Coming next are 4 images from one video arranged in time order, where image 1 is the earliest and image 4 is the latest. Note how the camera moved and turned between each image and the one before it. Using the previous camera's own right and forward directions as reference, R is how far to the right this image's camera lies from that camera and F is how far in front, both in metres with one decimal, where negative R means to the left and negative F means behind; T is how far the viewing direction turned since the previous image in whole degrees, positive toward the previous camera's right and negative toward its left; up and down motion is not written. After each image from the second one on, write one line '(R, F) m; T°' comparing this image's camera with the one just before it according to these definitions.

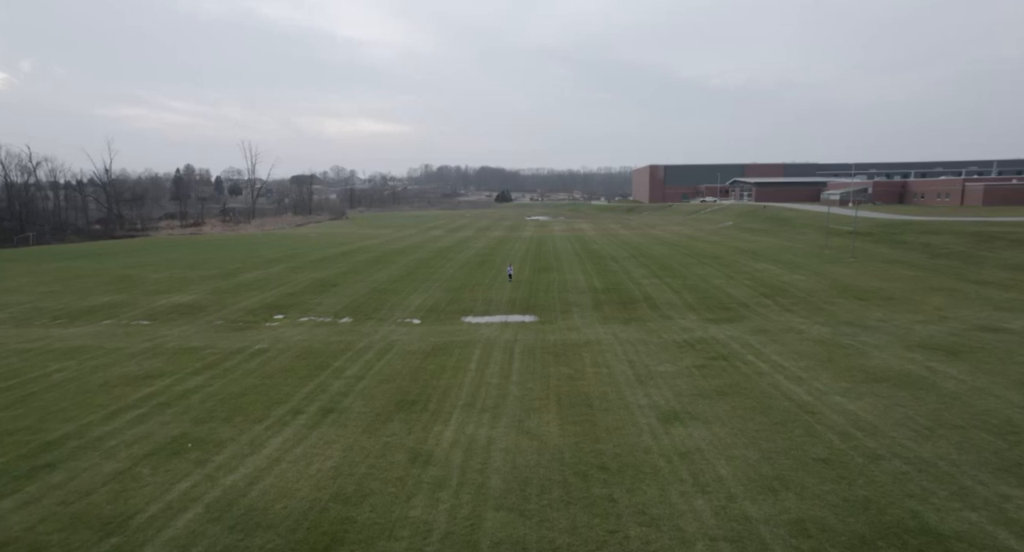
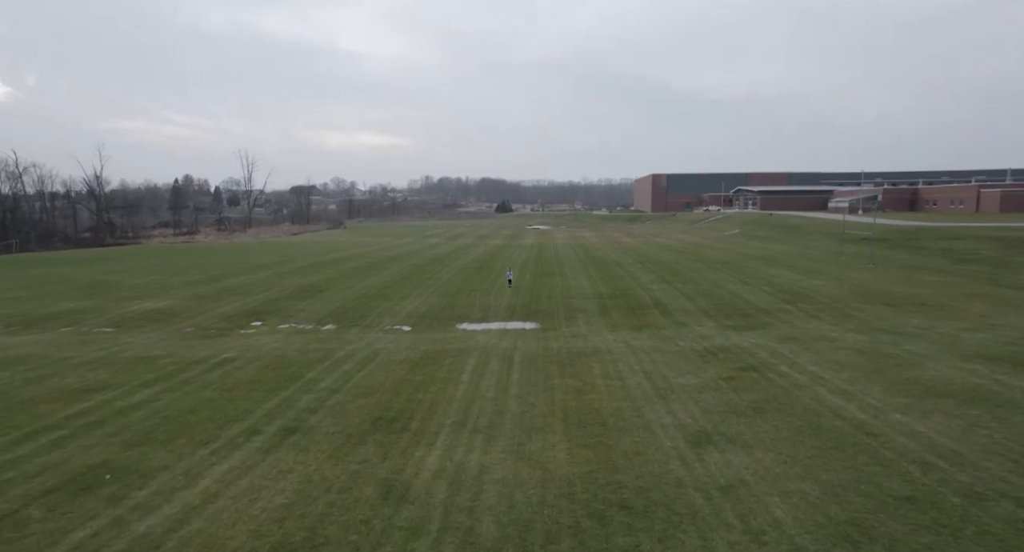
(0.0, +2.1) m; 0°
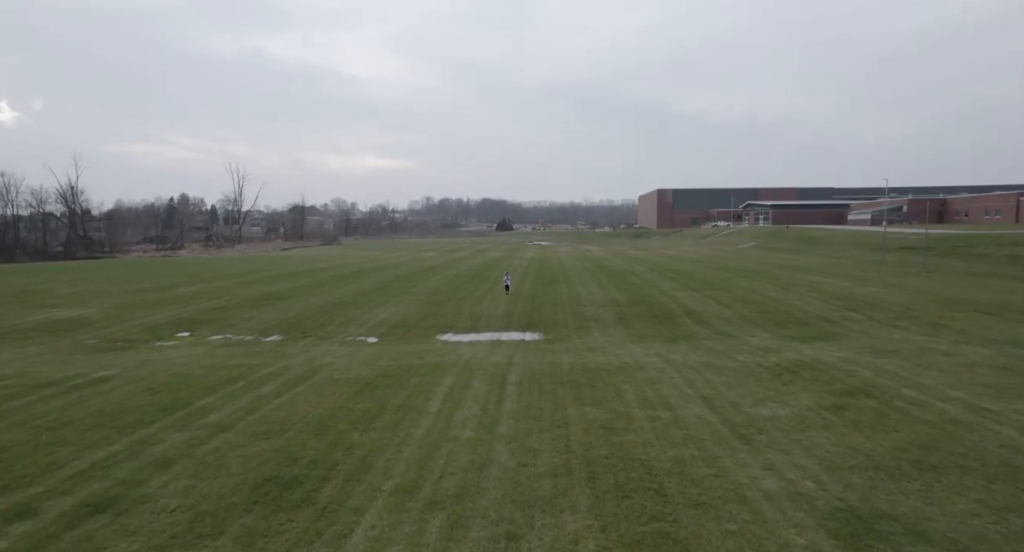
(+0.2, +4.8) m; 0°
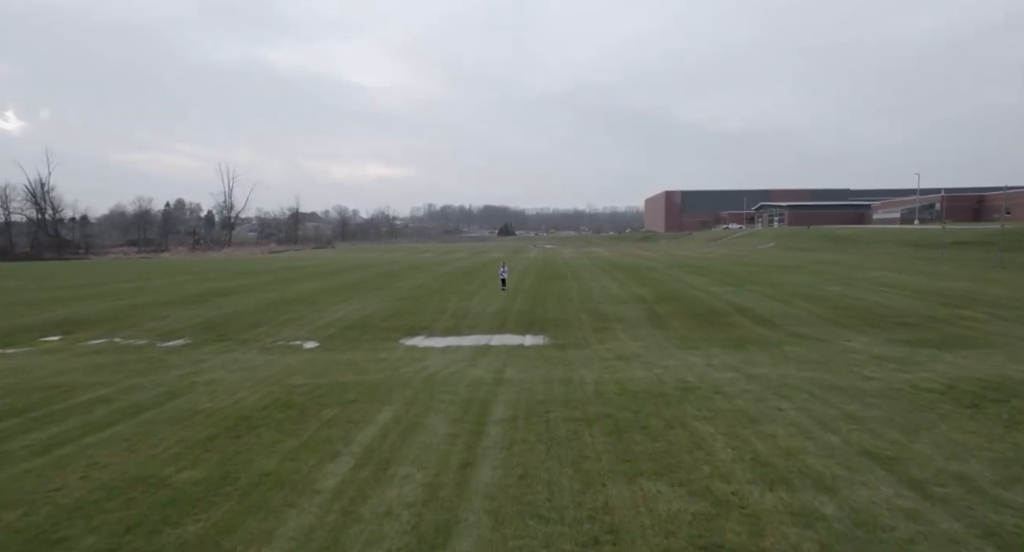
(+0.2, +4.9) m; 0°
